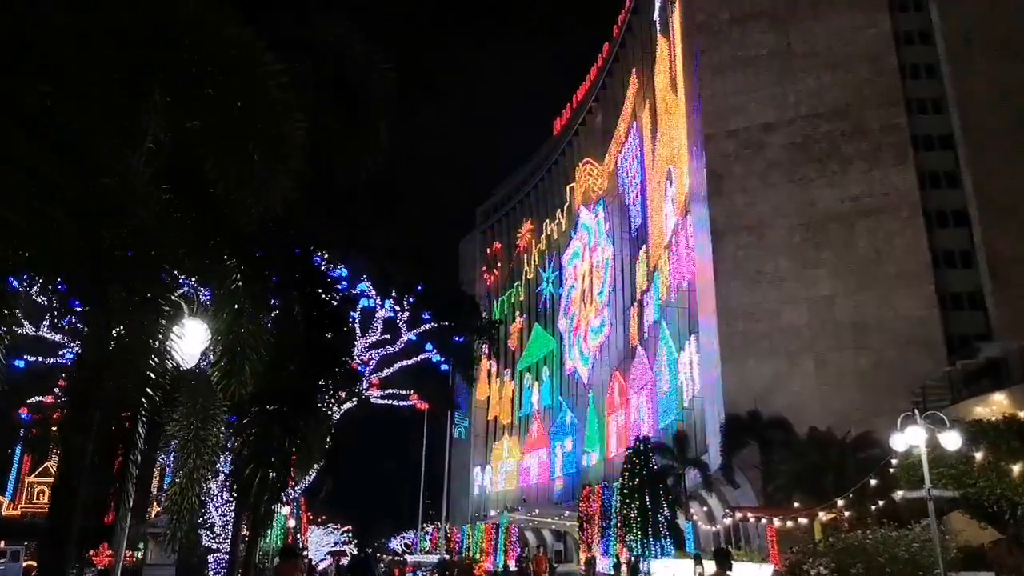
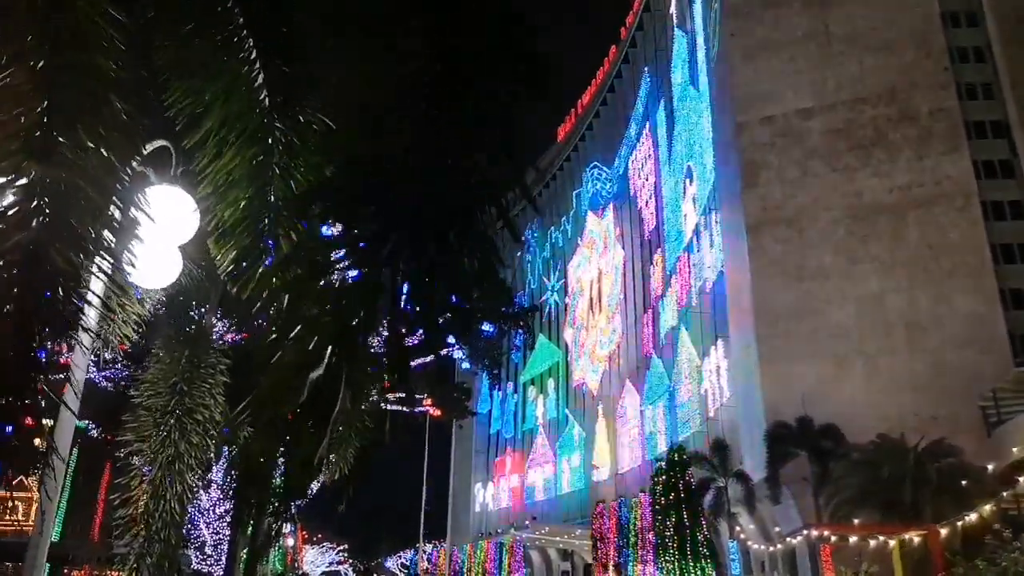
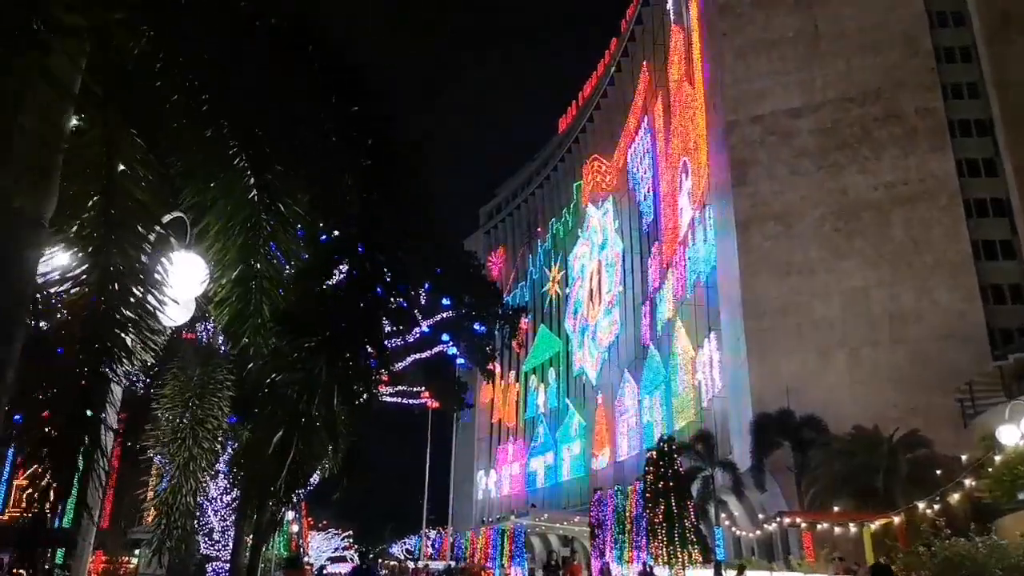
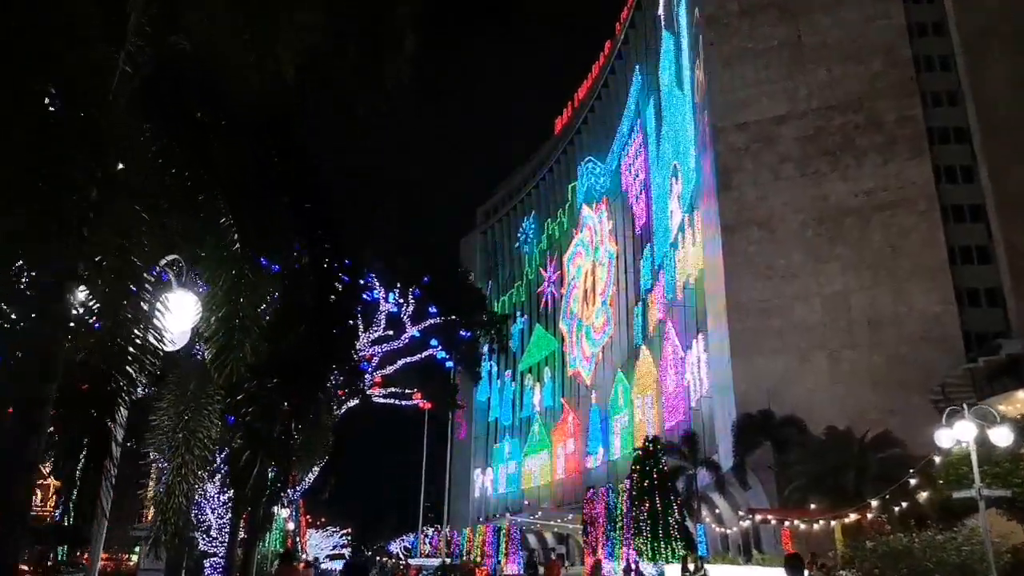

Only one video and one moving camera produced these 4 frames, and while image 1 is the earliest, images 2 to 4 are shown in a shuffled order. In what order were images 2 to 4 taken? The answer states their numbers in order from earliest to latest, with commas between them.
4, 3, 2
